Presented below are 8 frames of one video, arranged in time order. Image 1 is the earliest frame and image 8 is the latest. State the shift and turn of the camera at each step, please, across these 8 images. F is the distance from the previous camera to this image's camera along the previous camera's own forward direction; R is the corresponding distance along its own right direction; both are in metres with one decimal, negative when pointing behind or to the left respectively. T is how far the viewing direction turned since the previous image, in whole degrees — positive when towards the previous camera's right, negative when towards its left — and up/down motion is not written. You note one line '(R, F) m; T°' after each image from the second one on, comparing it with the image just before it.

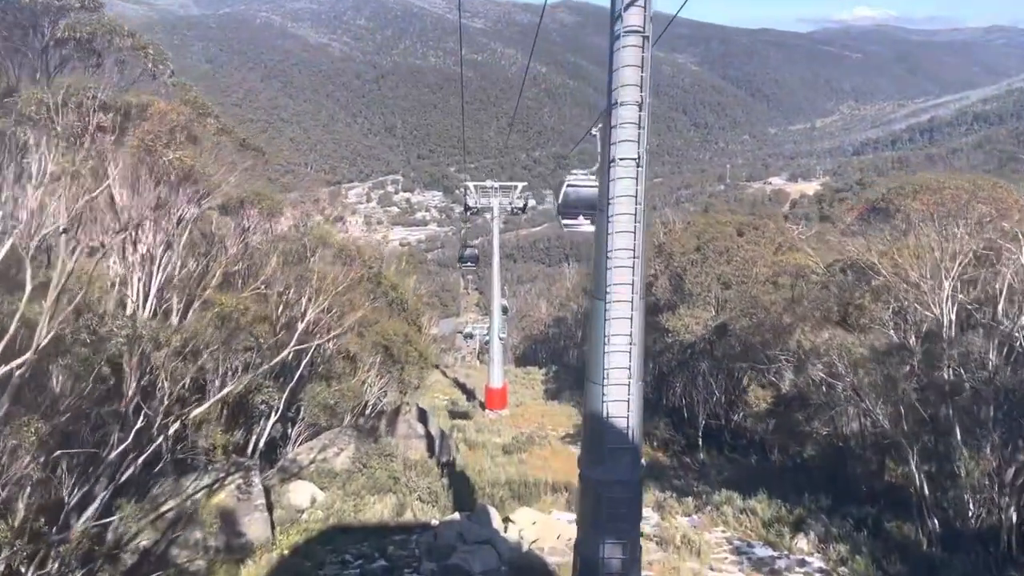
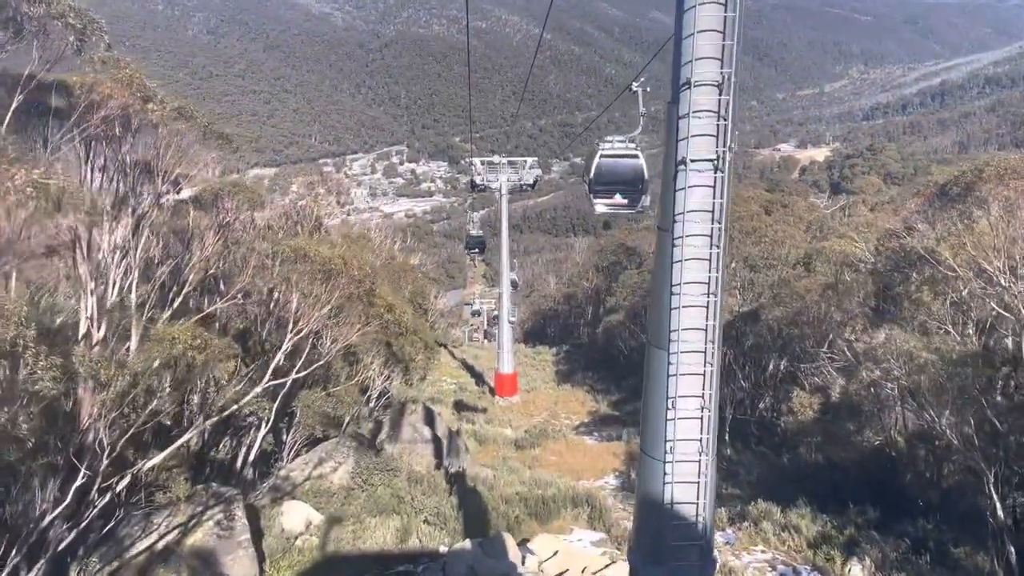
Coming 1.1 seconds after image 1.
(-0.1, +0.9) m; -1°
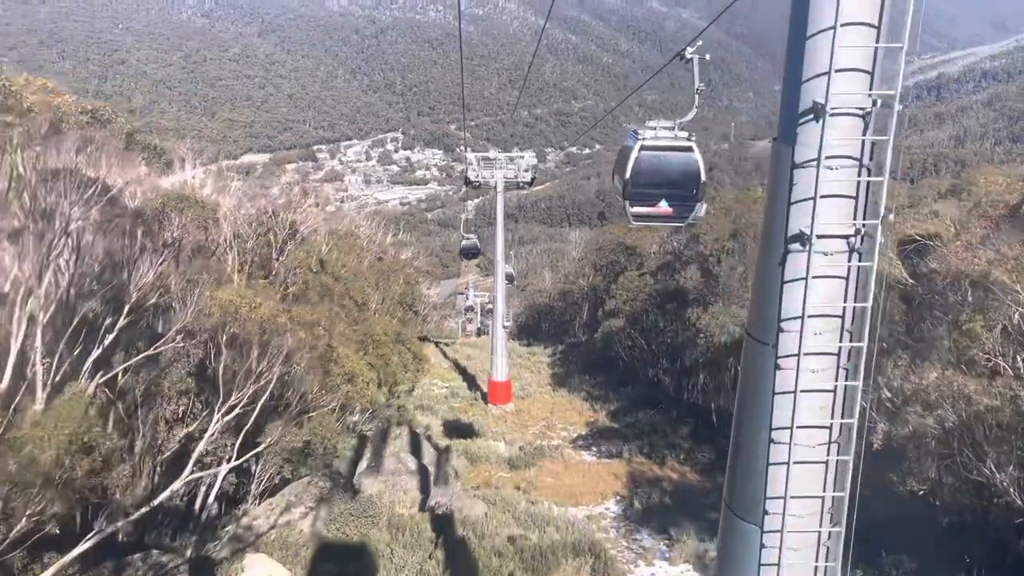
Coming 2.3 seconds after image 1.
(0.0, +0.9) m; 0°
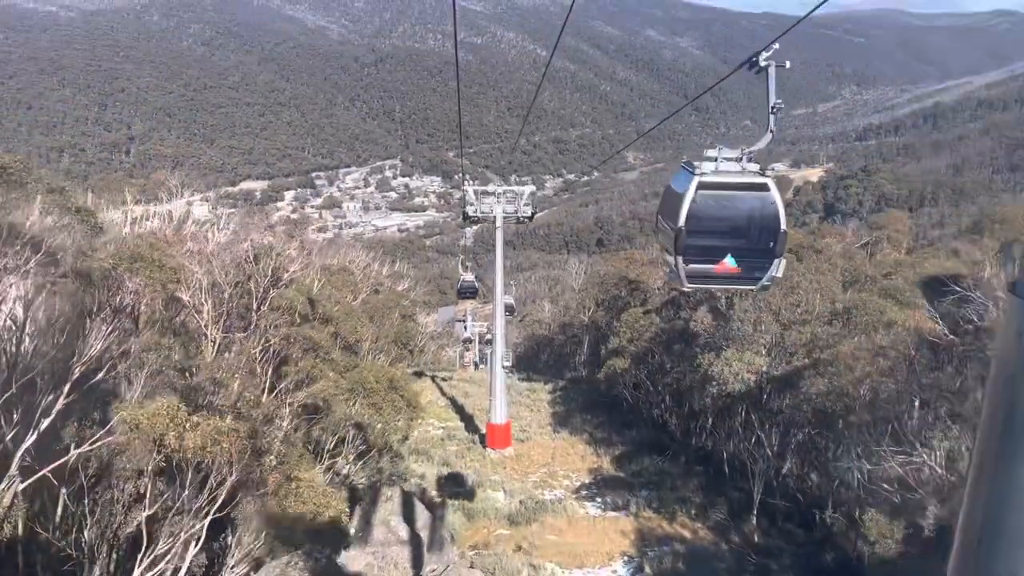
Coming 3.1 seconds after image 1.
(0.0, +0.7) m; 0°
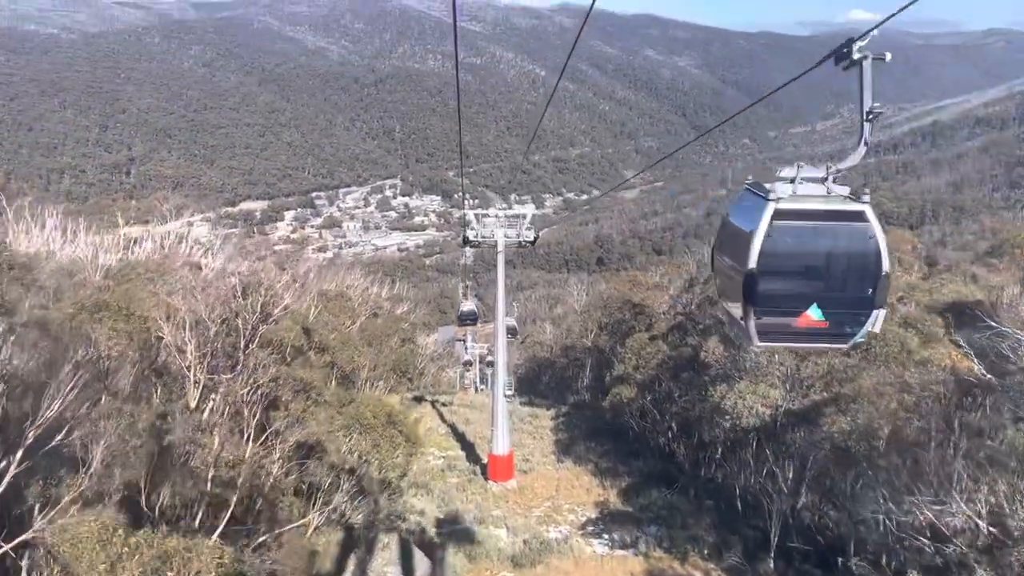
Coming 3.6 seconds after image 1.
(0.0, +0.5) m; 0°
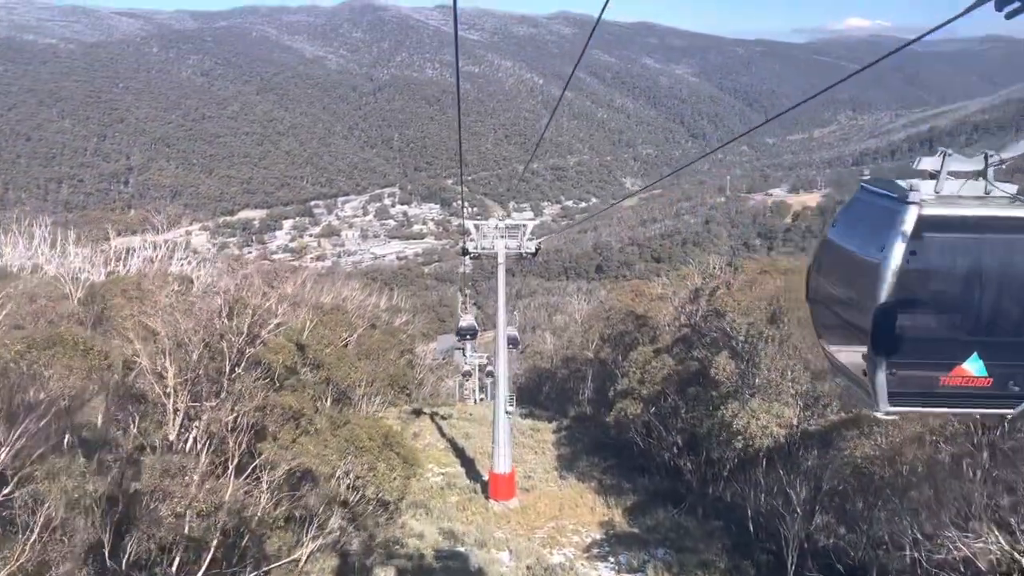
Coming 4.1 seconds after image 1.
(0.0, +0.5) m; 0°
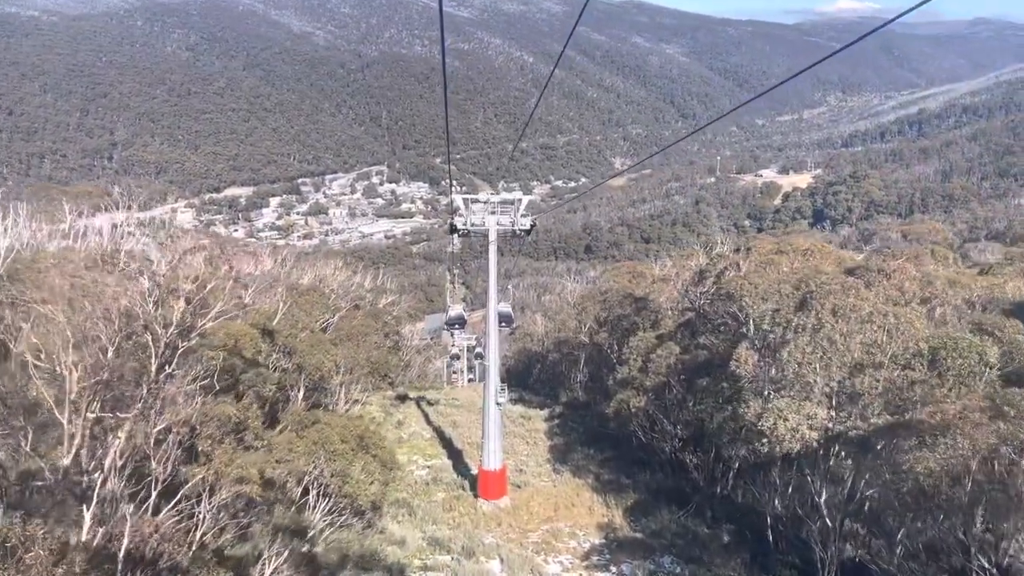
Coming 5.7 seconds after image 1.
(-0.1, +1.4) m; +1°
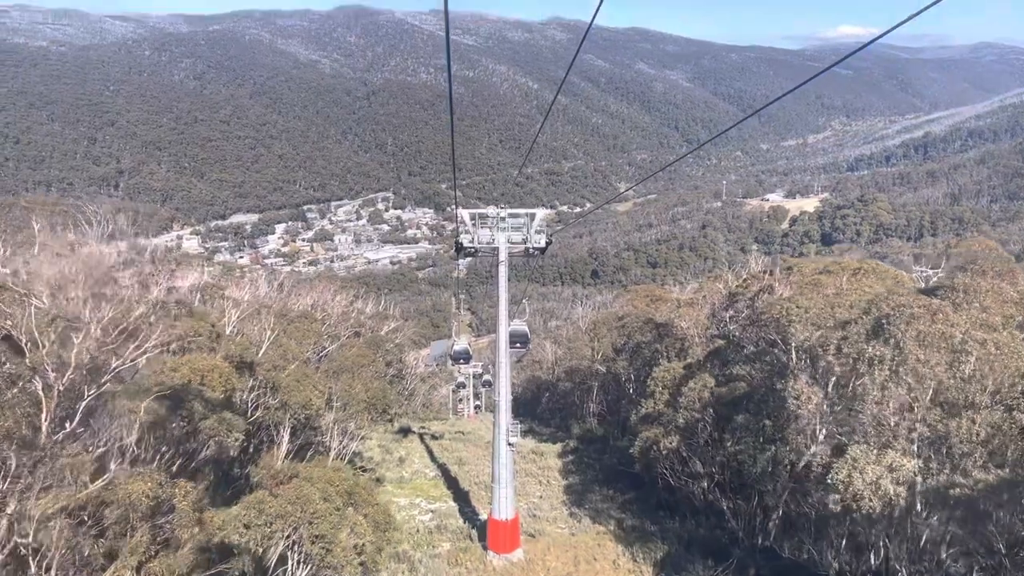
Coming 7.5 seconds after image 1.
(-0.1, +1.5) m; 0°
